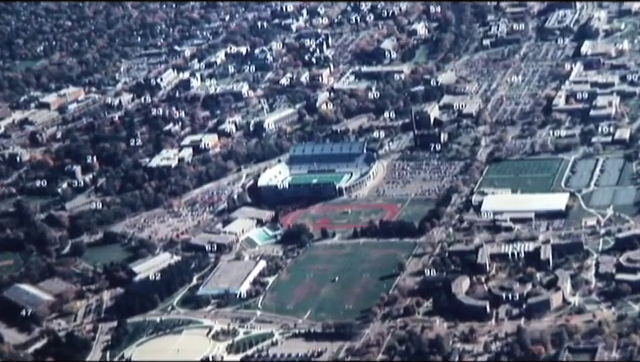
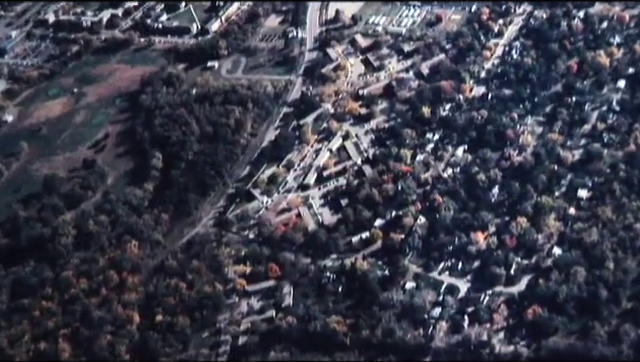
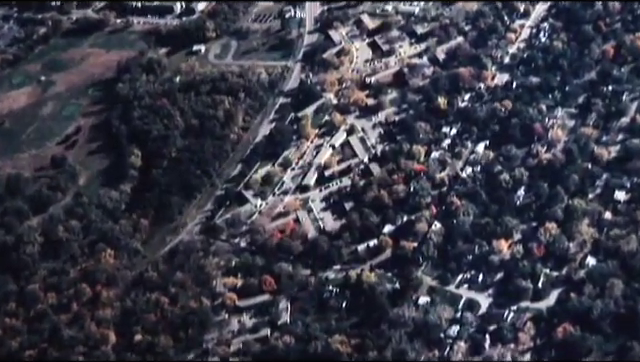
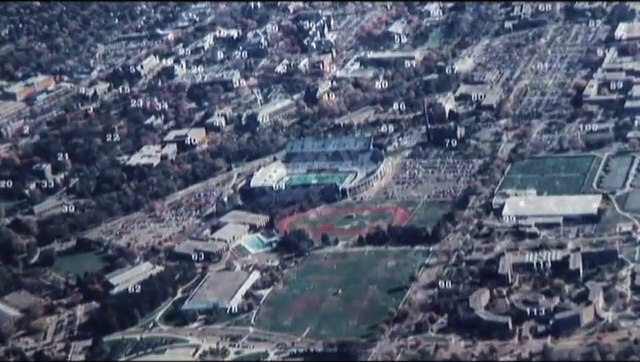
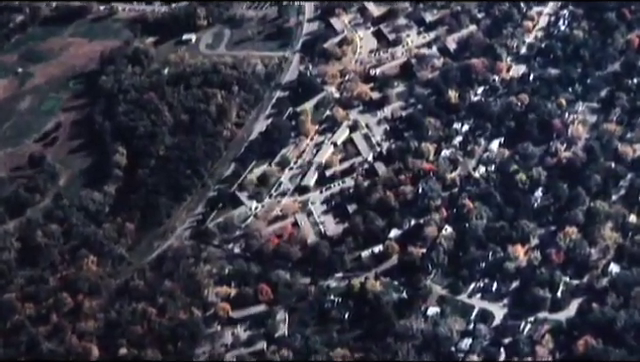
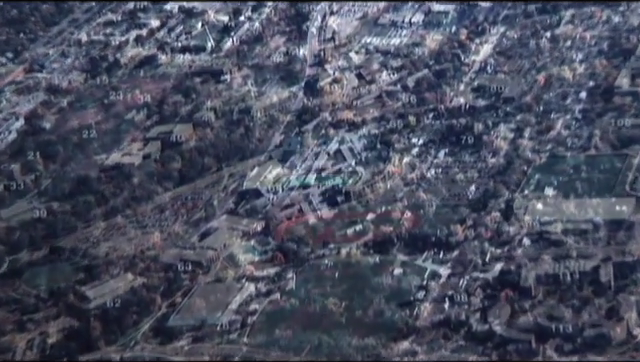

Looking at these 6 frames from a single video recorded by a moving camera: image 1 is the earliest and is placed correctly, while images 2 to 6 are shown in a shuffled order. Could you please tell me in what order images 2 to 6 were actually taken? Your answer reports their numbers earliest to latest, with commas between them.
4, 6, 2, 3, 5
